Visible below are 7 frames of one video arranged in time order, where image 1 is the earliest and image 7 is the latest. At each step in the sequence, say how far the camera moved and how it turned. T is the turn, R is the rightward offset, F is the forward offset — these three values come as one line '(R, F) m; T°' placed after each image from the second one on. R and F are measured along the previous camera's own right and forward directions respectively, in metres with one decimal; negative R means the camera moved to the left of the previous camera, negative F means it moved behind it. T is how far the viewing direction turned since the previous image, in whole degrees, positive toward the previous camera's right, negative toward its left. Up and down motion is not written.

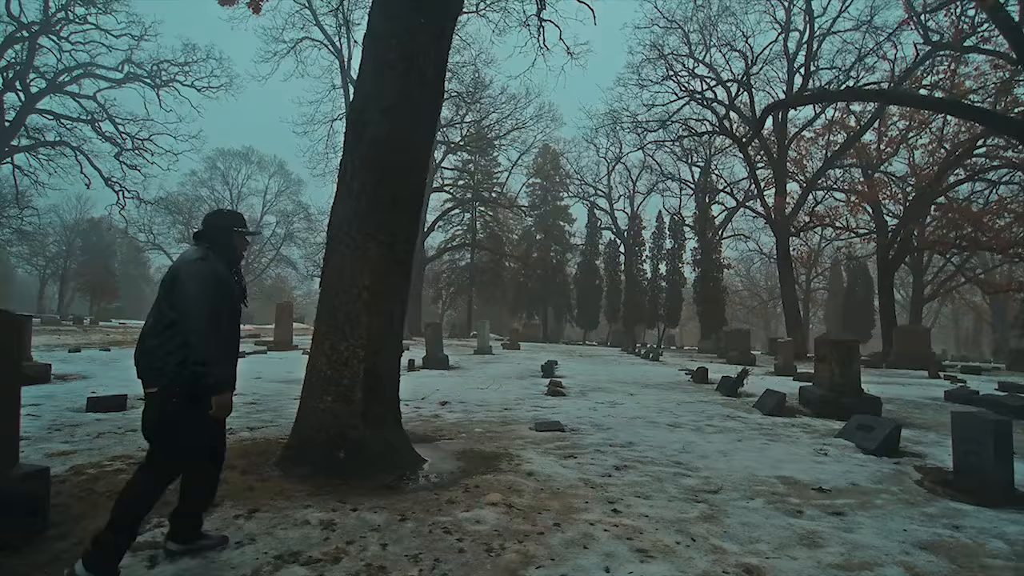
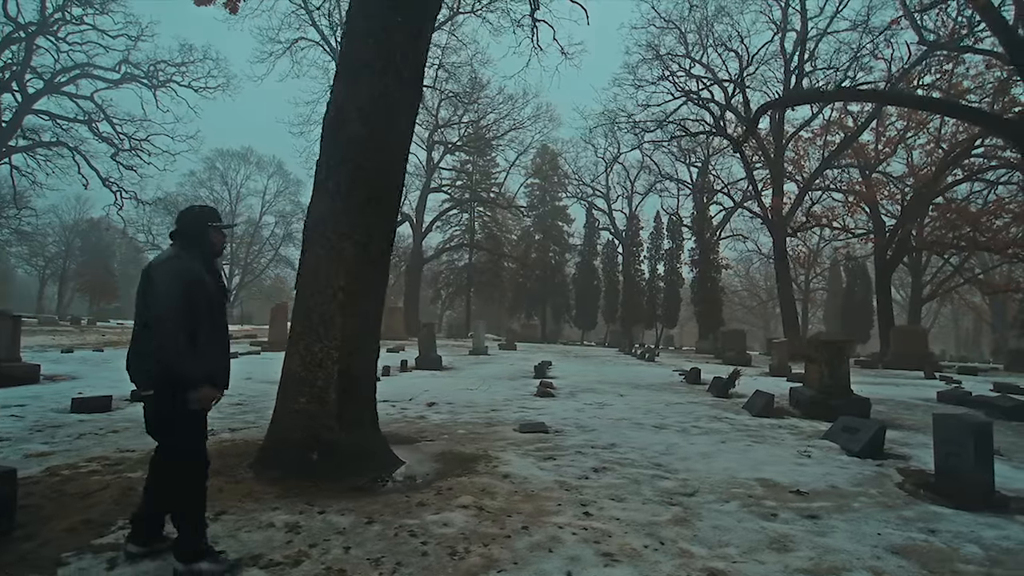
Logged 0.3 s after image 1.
(+0.2, 0.0) m; 0°
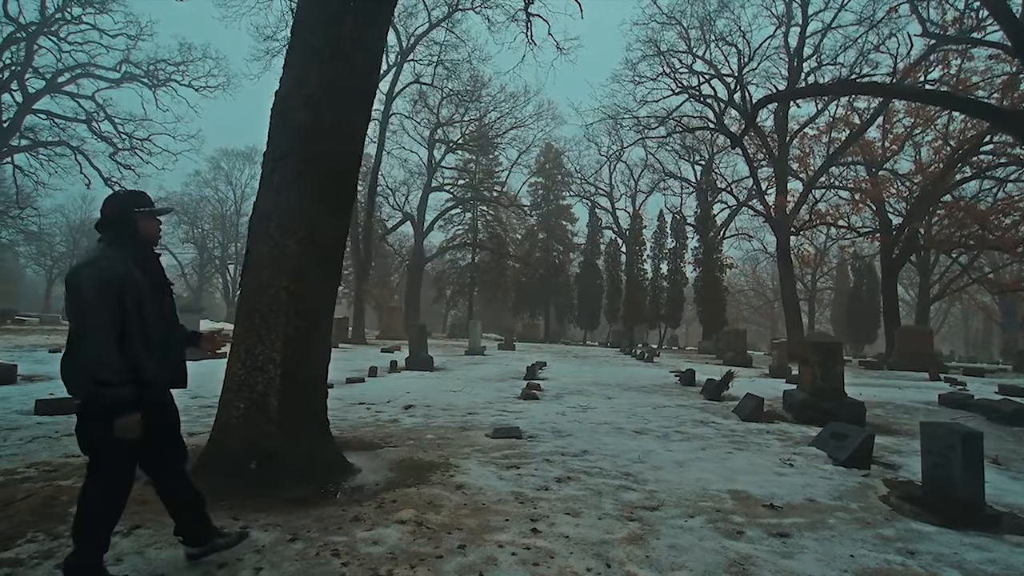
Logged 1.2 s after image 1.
(+0.4, +0.3) m; -1°
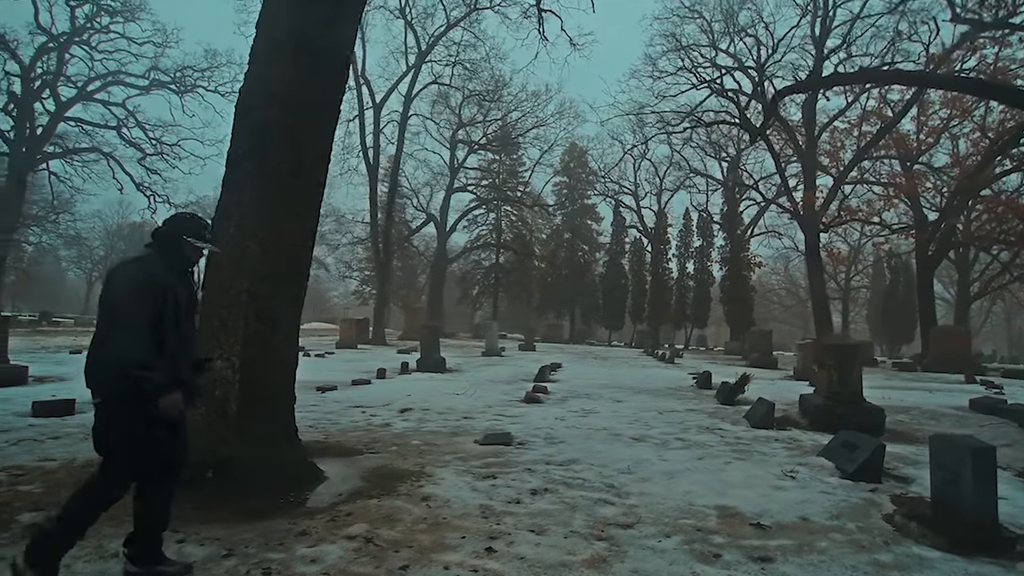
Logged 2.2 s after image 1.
(+0.4, +0.3) m; -3°
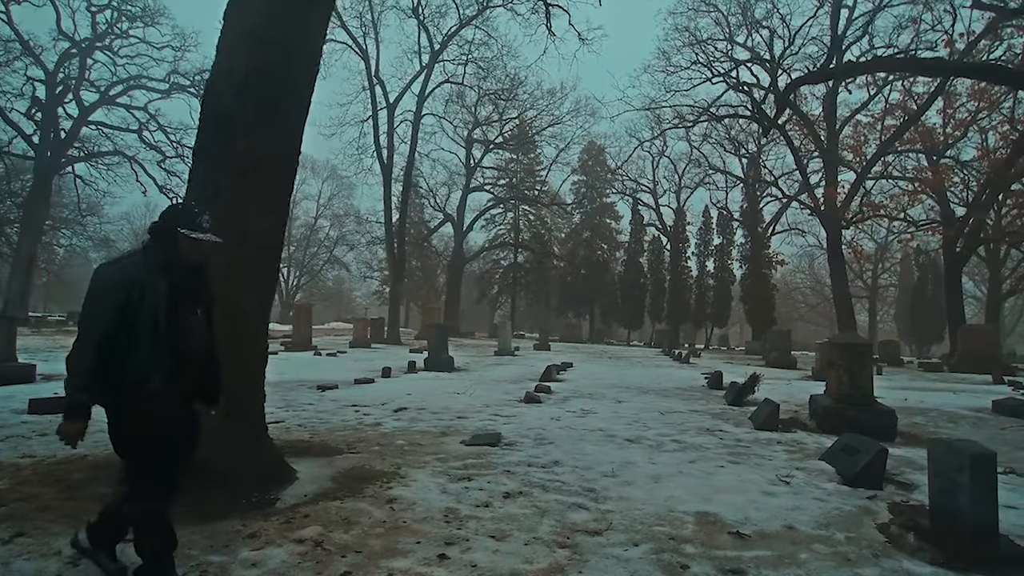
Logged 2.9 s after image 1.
(+0.4, +0.2) m; -2°
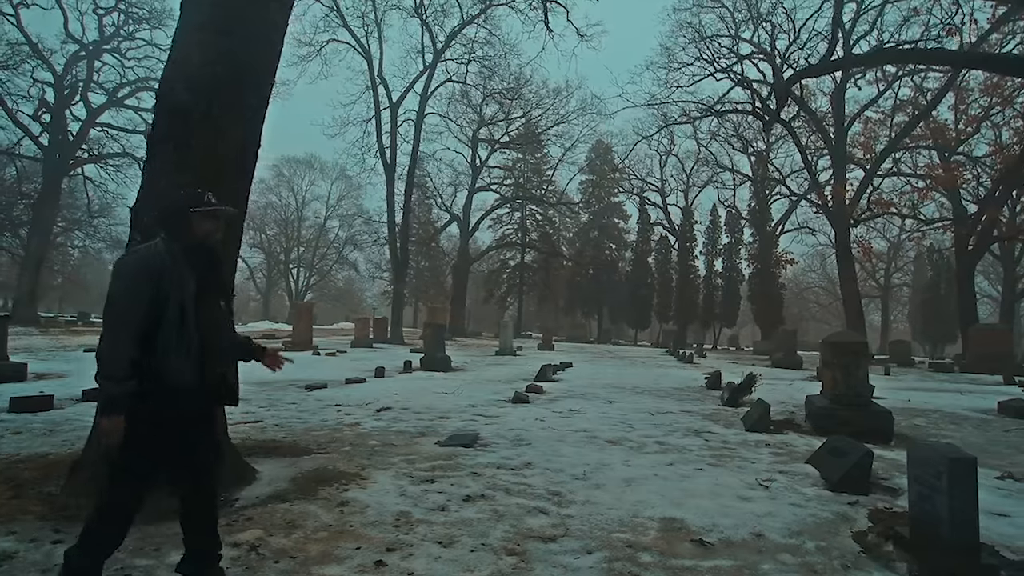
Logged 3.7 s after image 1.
(+0.3, +0.2) m; -1°
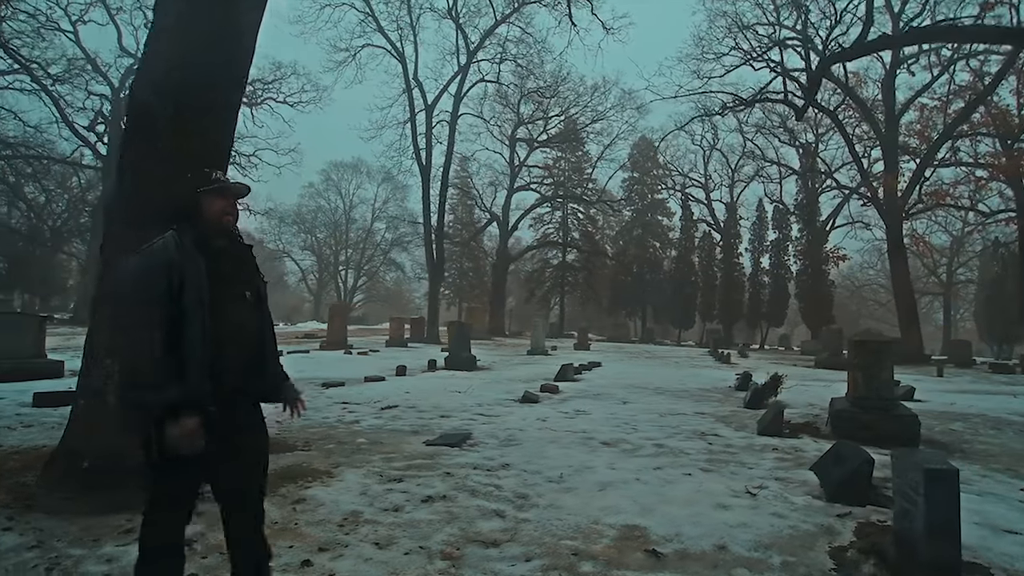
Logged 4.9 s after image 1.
(+0.6, +0.2) m; -4°
